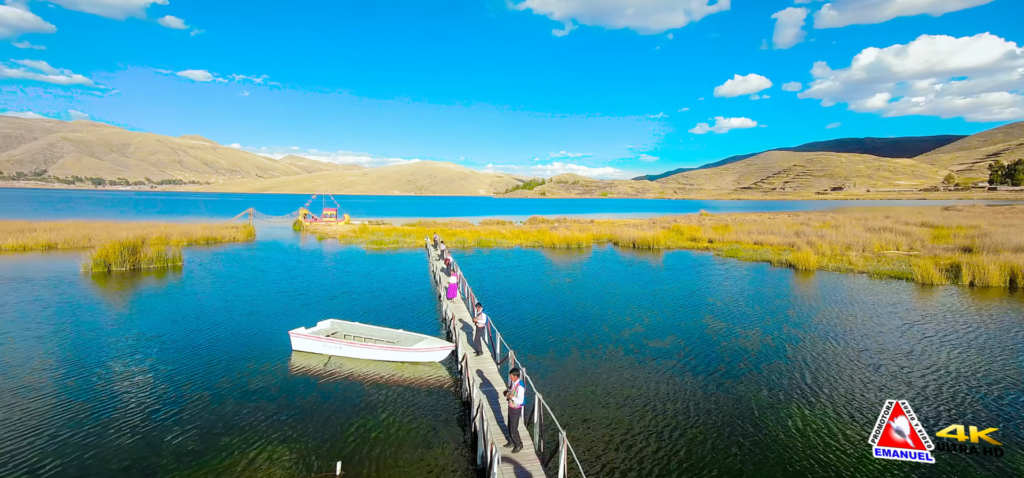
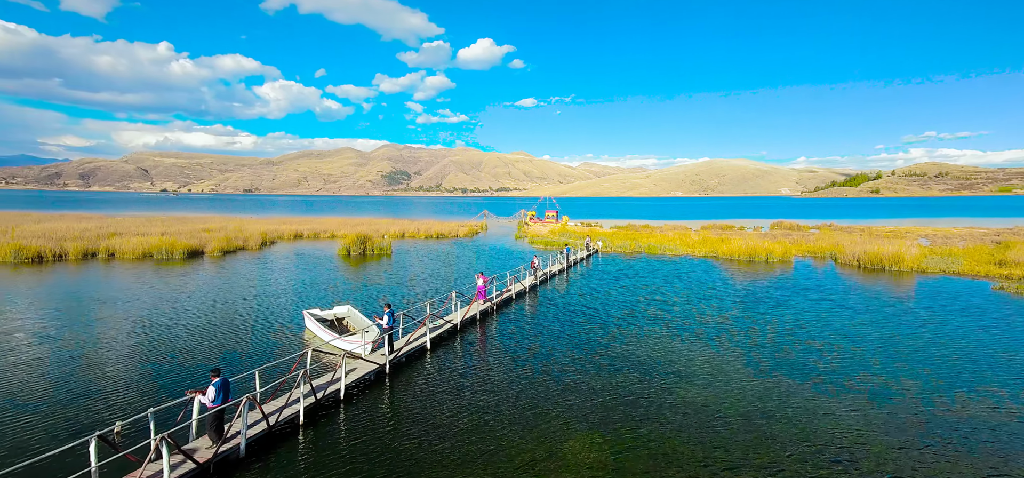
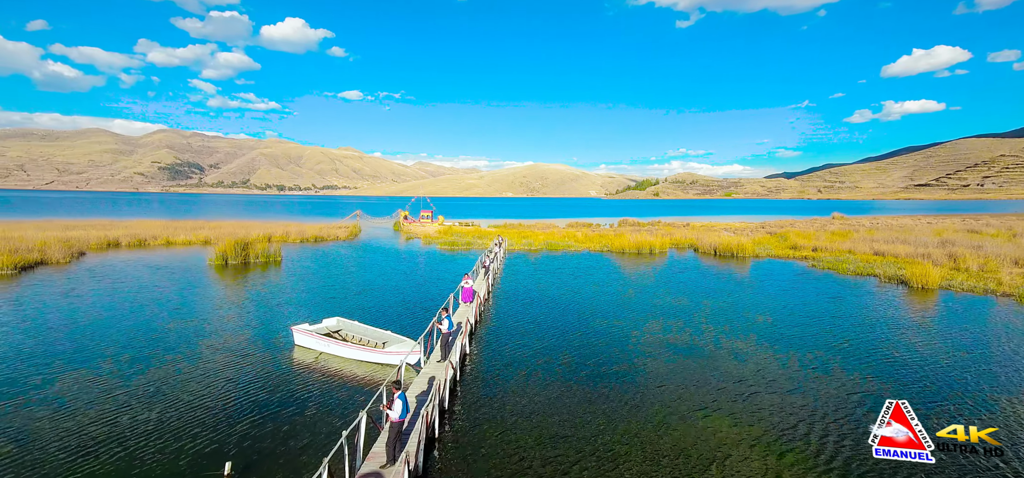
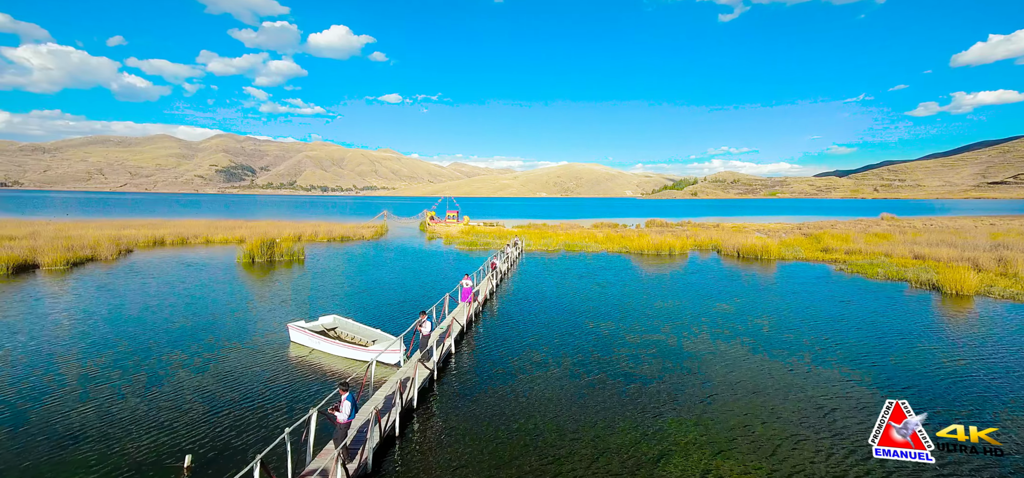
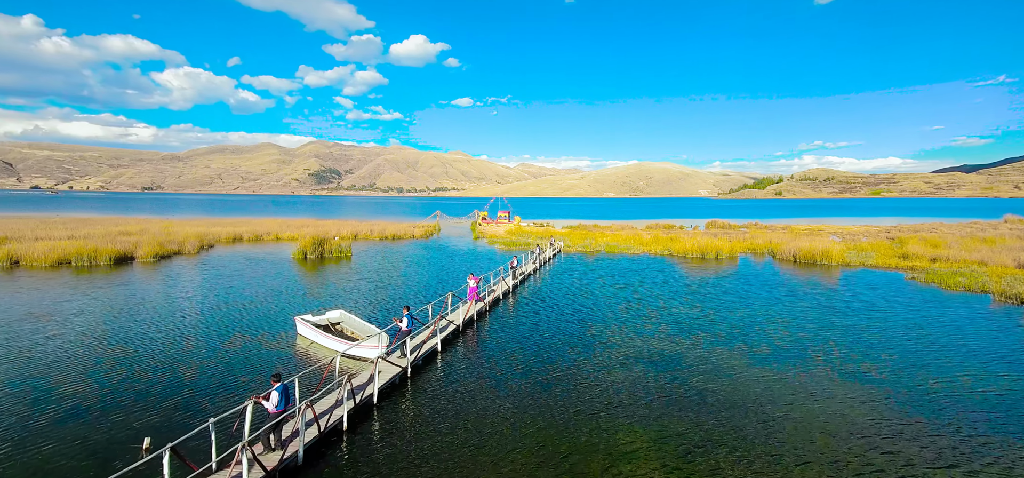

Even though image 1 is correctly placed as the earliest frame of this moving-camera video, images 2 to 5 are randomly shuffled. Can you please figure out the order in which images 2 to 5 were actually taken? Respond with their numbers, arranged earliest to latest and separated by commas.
3, 4, 5, 2
